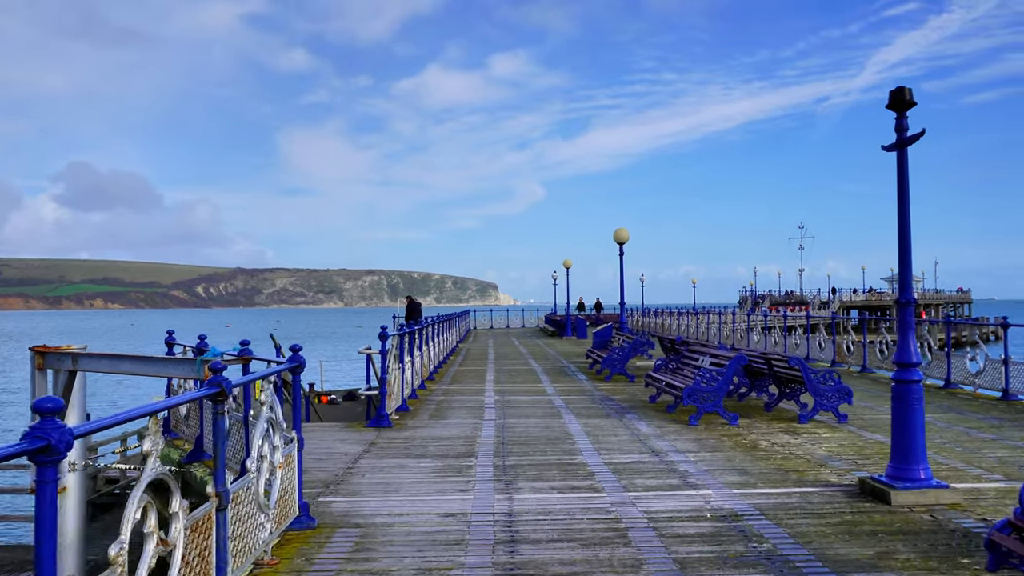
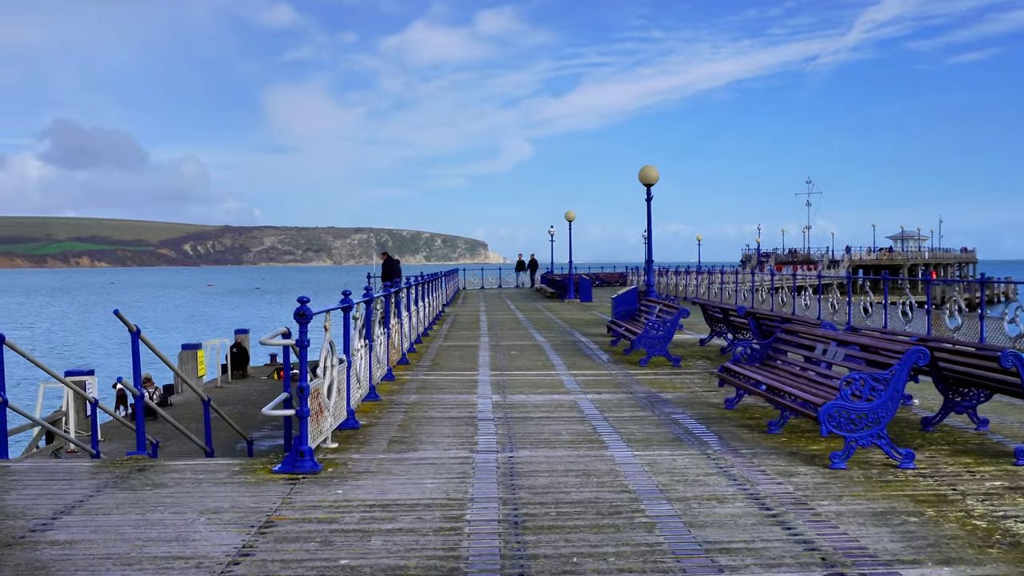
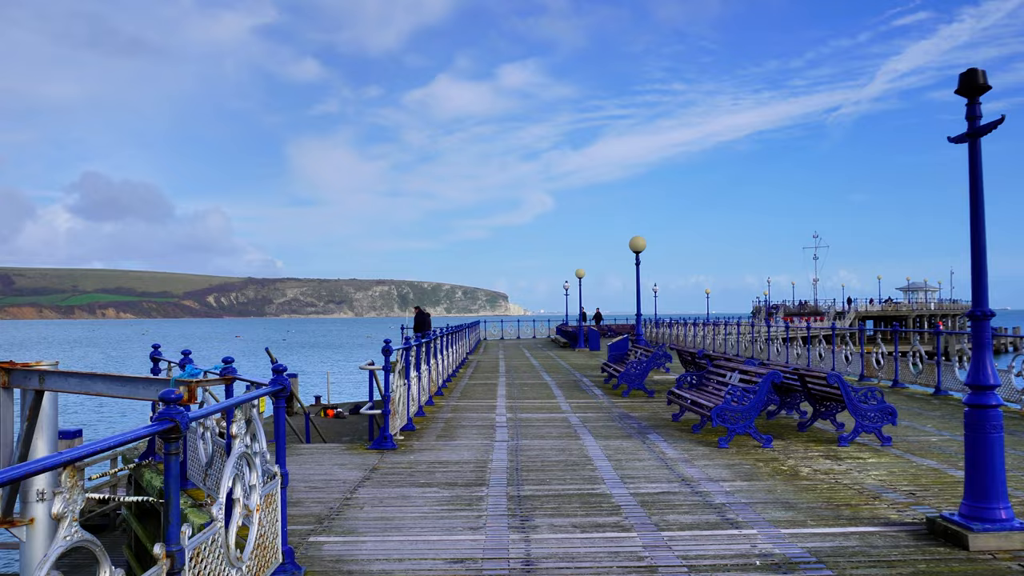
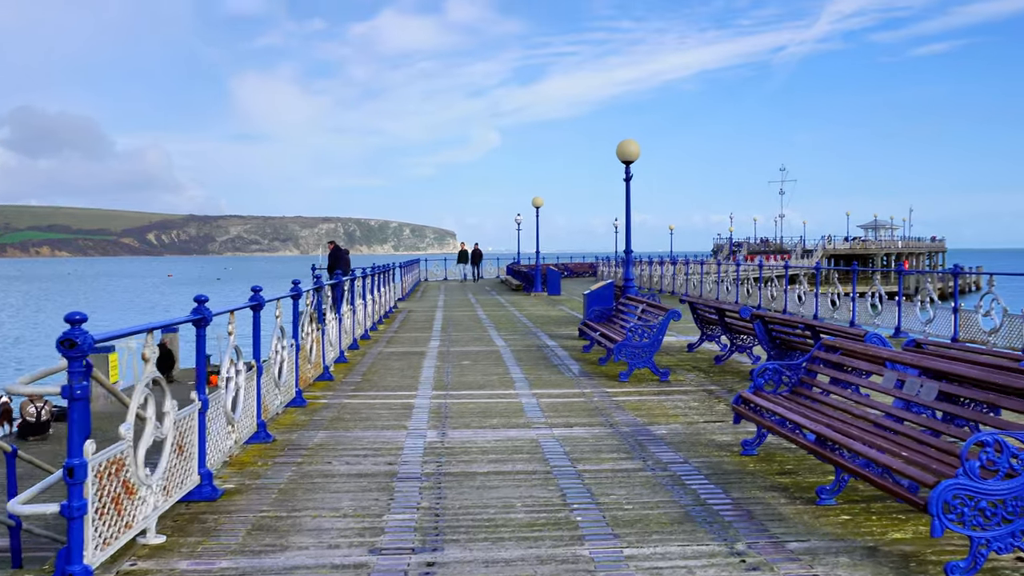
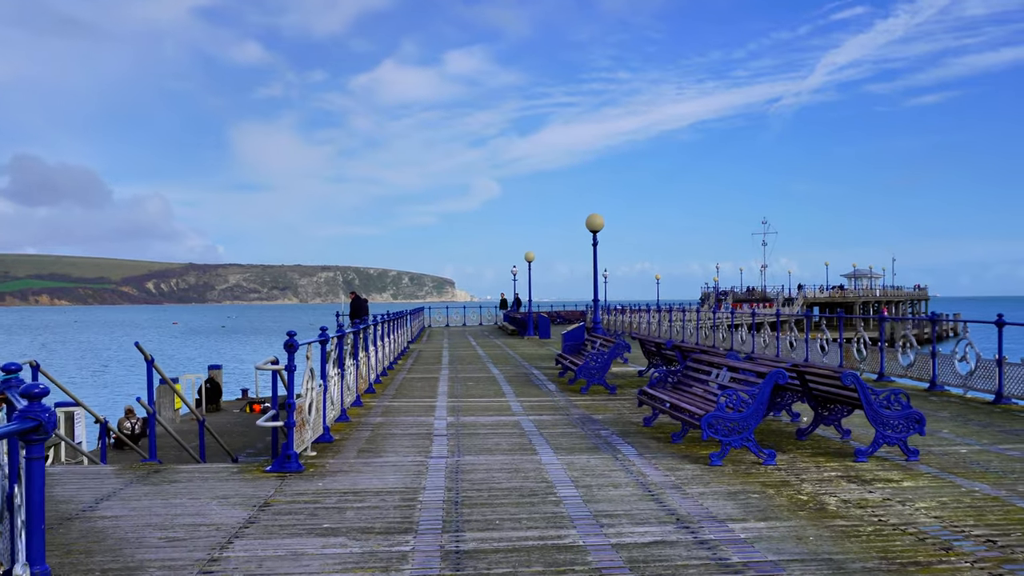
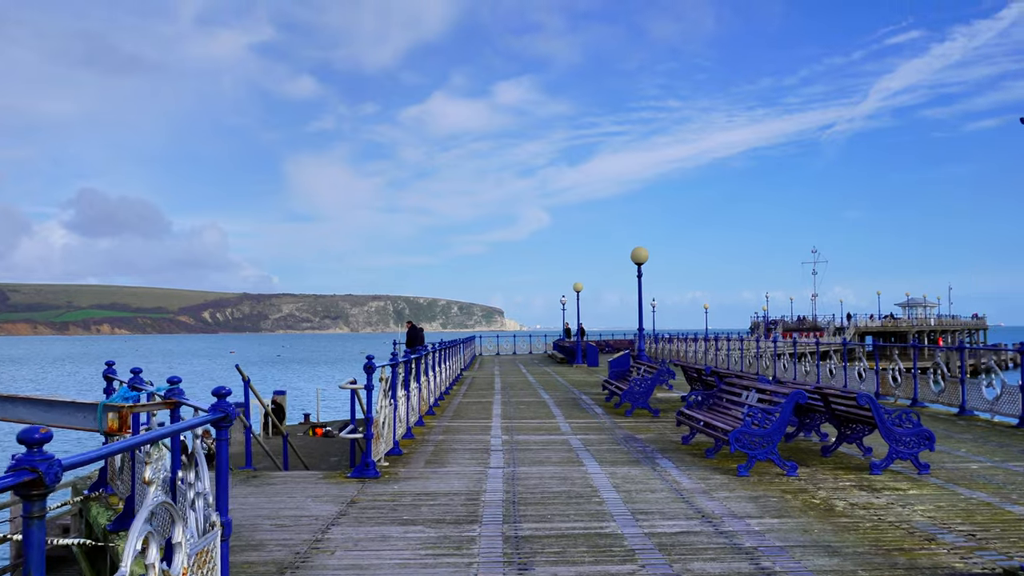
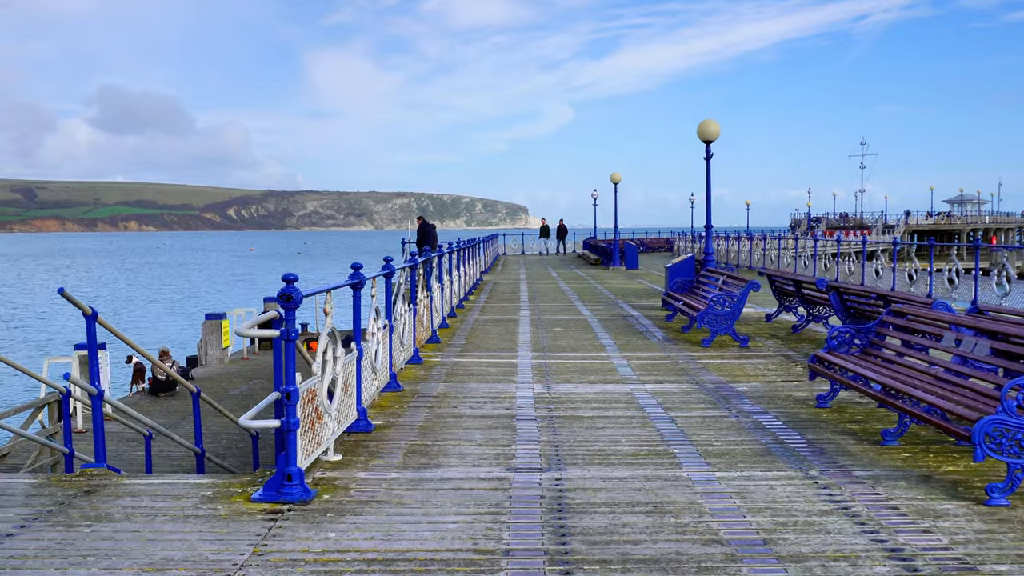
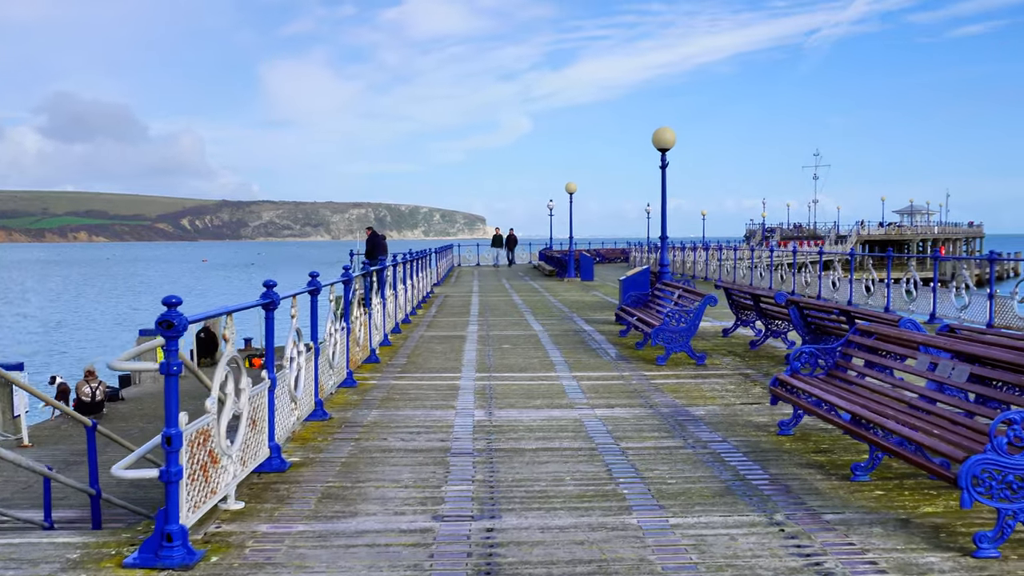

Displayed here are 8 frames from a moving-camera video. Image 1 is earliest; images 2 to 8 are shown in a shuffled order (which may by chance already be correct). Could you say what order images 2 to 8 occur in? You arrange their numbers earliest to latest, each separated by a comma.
3, 6, 5, 2, 7, 8, 4
